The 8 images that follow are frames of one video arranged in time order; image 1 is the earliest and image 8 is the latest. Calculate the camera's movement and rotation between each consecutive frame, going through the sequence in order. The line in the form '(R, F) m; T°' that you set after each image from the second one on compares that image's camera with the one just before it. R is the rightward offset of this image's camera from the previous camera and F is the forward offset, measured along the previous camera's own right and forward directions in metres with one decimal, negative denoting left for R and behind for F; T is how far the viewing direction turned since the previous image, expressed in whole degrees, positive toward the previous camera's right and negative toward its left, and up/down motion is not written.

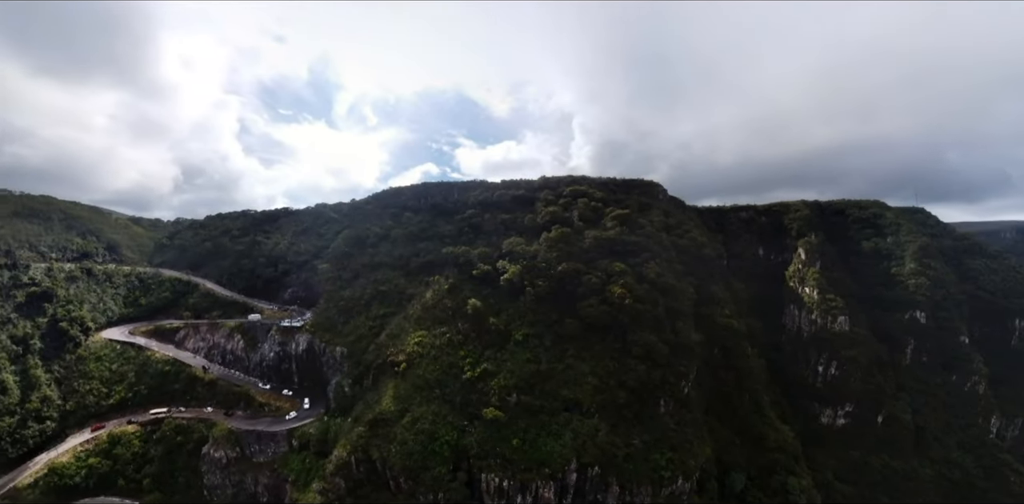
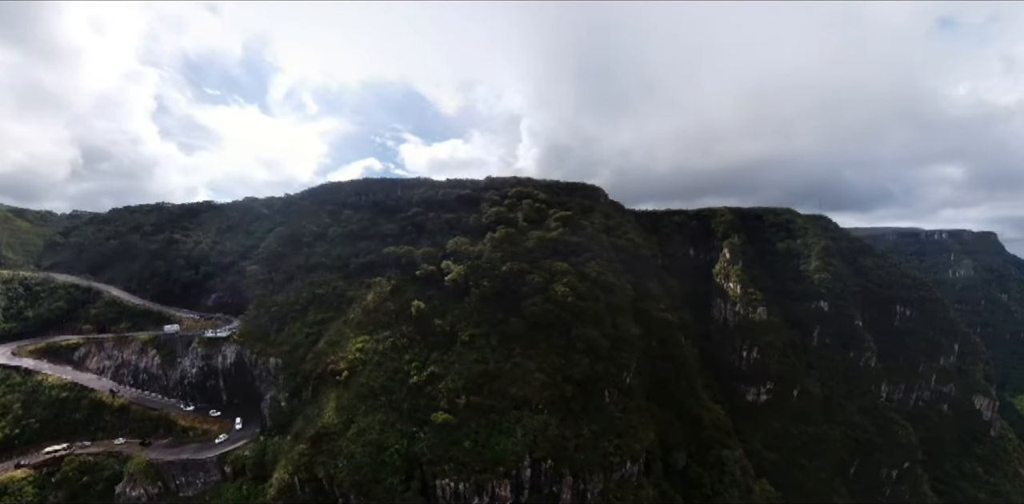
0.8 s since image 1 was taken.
(-9.0, +1.0) m; +13°
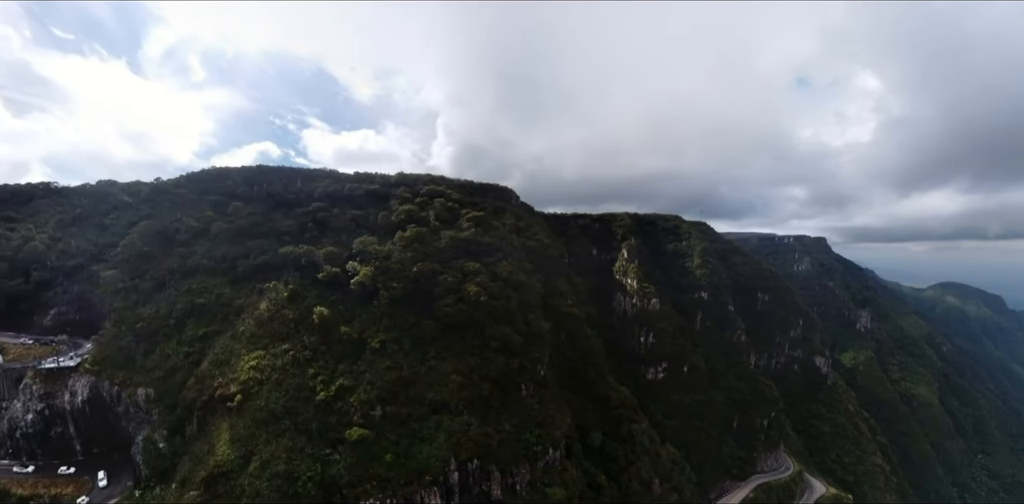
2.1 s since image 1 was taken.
(-14.4, +2.6) m; +21°
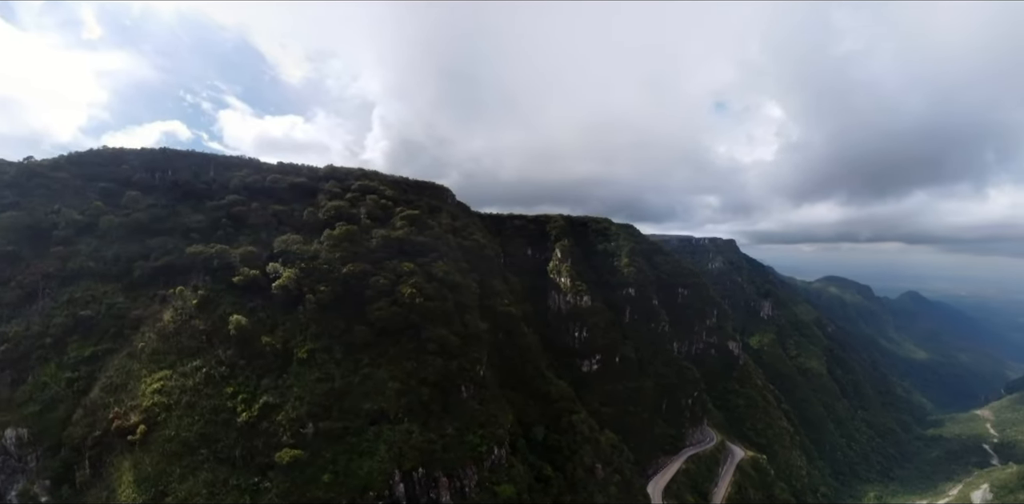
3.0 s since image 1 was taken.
(-10.6, +1.4) m; +15°
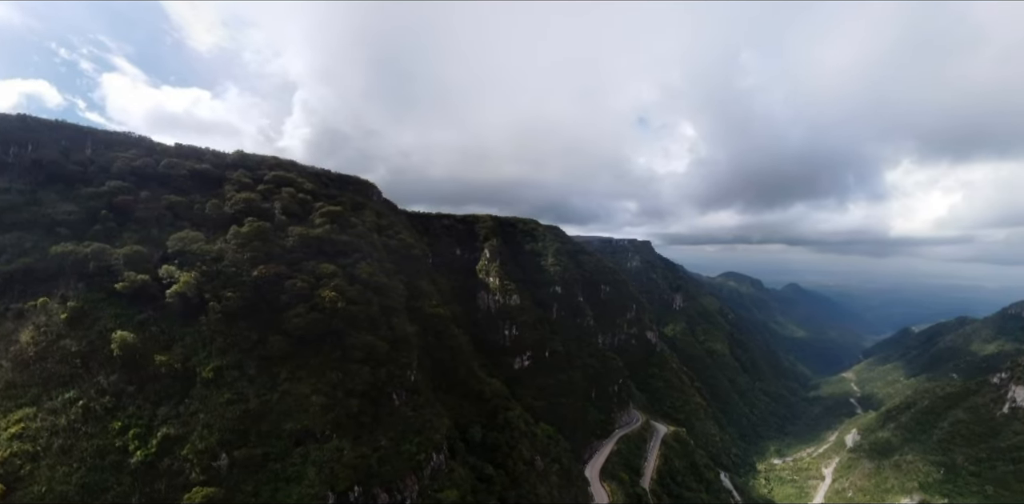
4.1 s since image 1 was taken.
(-11.7, +1.7) m; +17°
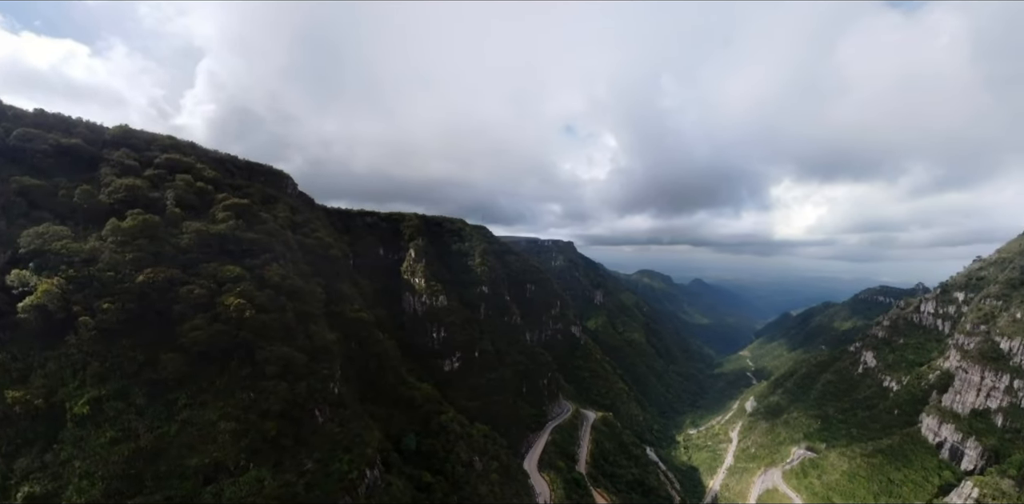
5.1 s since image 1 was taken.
(-12.1, +1.8) m; +17°
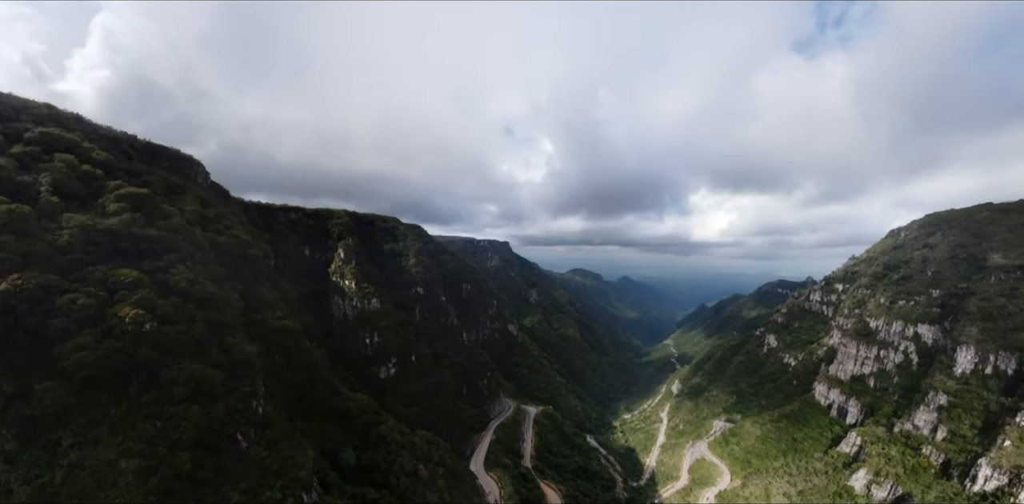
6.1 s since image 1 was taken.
(-10.6, +1.4) m; +15°
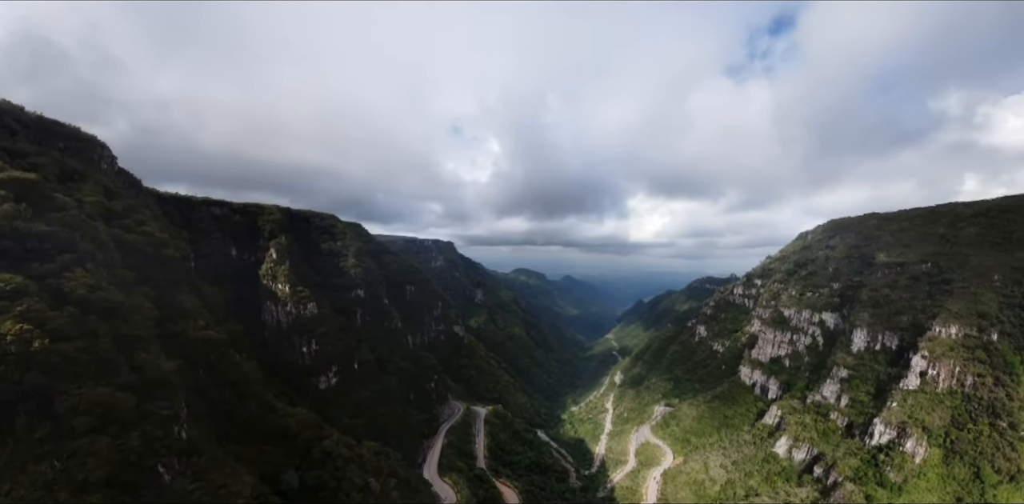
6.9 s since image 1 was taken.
(-9.2, +1.0) m; +13°
